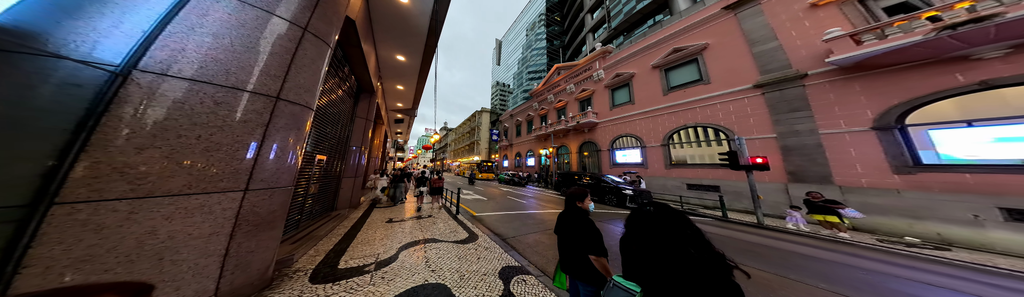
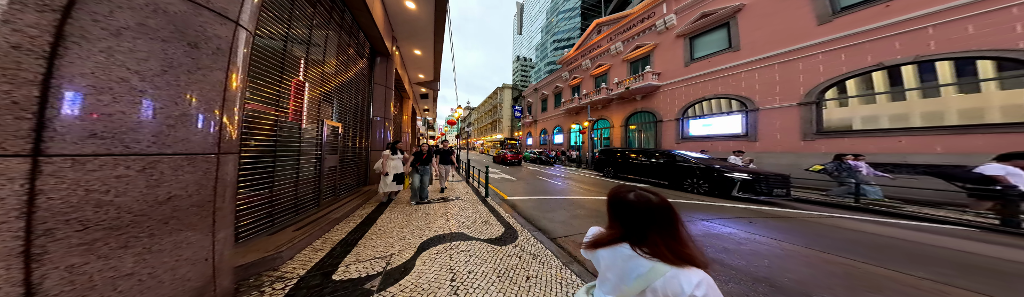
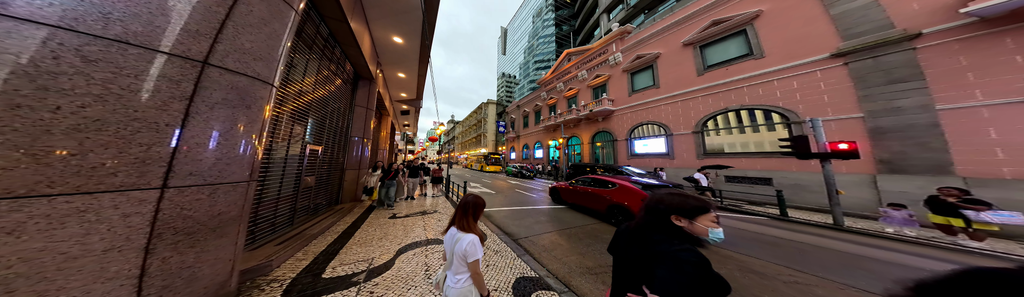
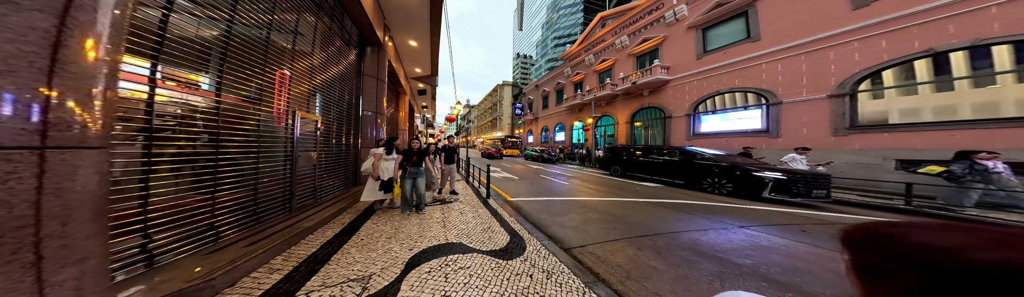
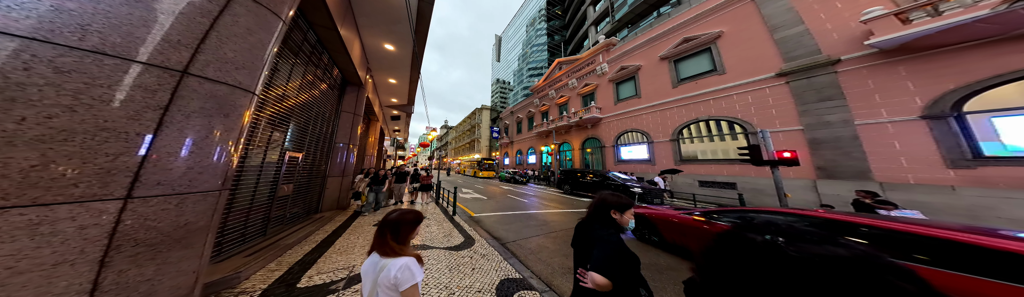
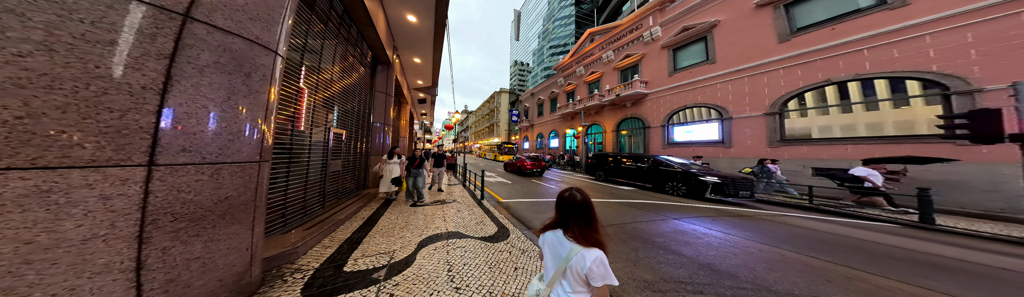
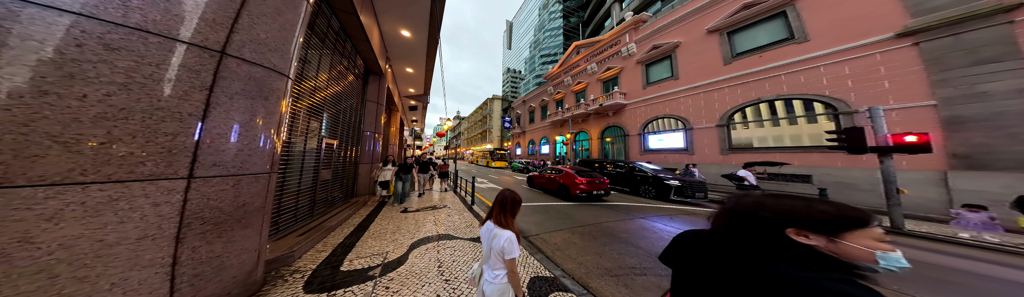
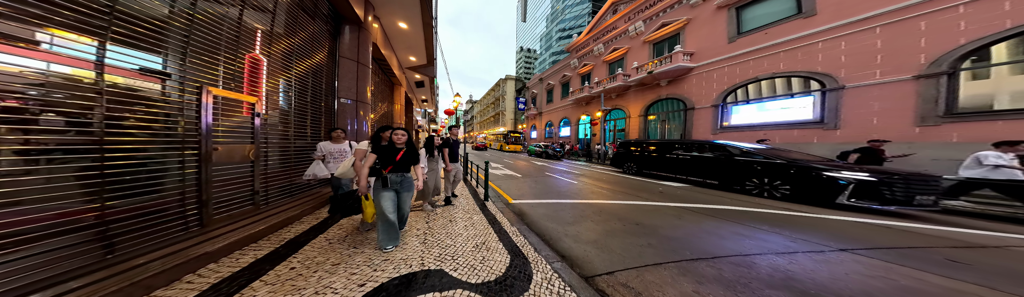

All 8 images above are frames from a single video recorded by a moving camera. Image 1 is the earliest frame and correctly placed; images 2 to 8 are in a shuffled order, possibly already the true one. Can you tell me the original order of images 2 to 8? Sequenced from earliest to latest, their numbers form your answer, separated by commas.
5, 3, 7, 6, 2, 4, 8
